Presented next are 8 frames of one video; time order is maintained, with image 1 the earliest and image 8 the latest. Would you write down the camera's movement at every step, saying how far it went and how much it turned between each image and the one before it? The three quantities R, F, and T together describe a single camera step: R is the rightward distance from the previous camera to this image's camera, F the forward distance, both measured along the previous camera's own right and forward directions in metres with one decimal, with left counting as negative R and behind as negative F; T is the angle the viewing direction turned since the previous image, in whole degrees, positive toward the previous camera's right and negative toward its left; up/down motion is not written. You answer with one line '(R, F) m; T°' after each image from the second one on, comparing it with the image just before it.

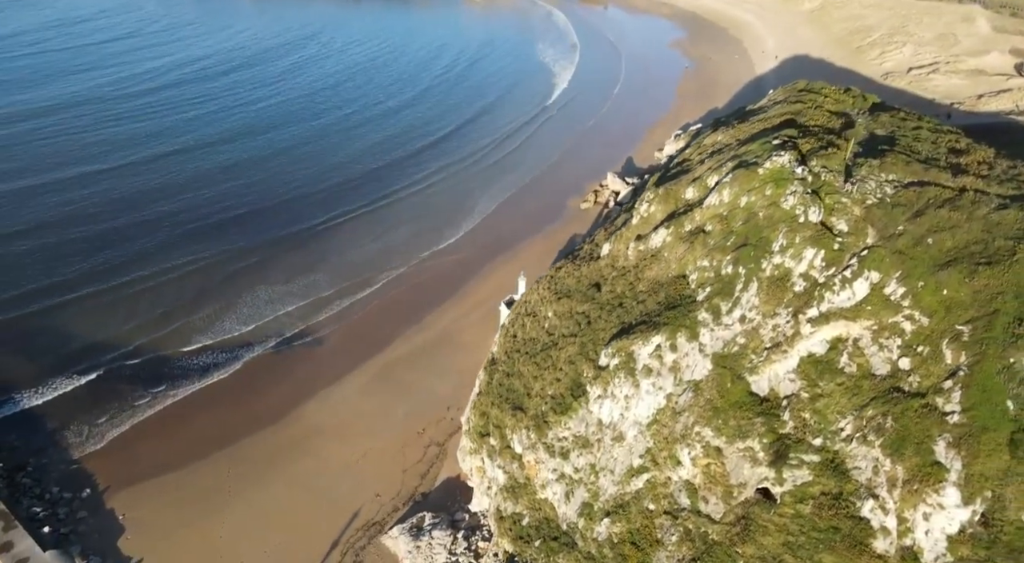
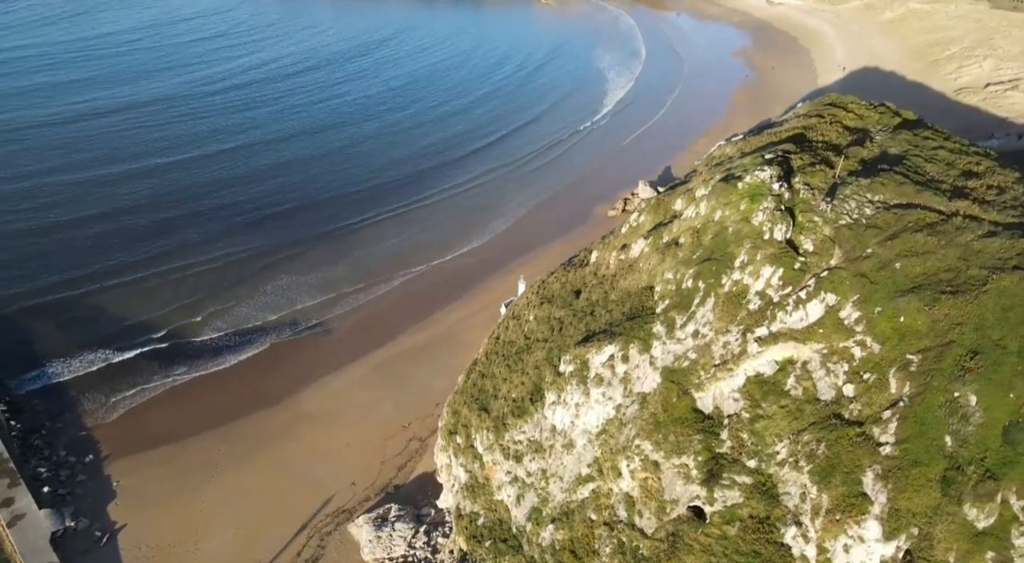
(+3.6, -0.2) m; -6°
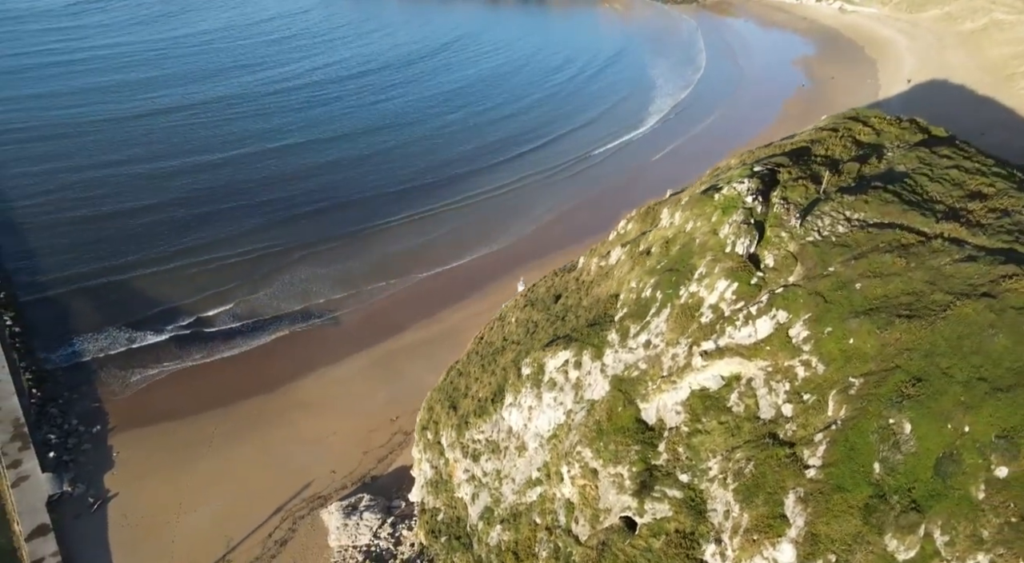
(+3.3, -0.1) m; -6°
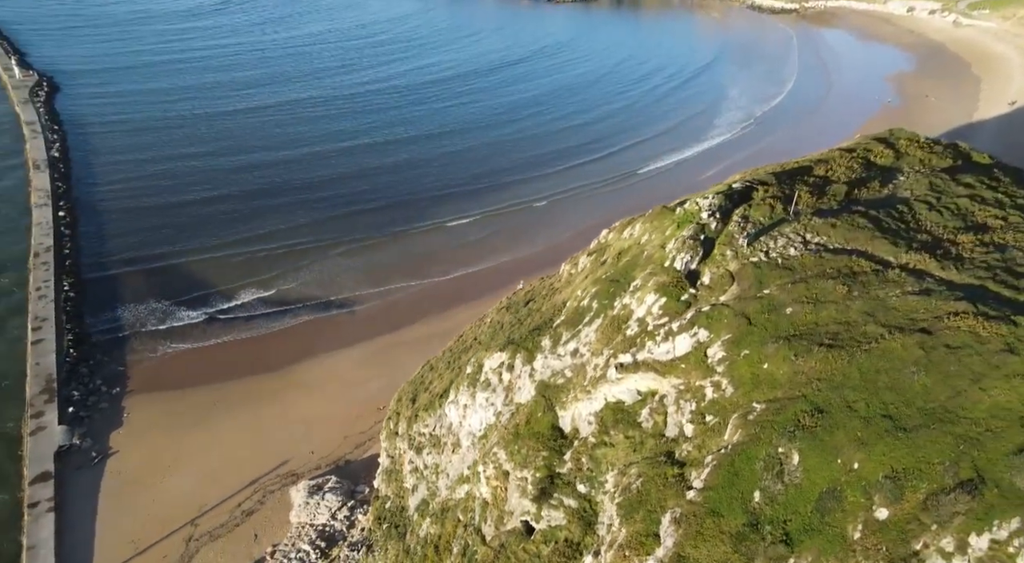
(+4.7, -0.1) m; -8°
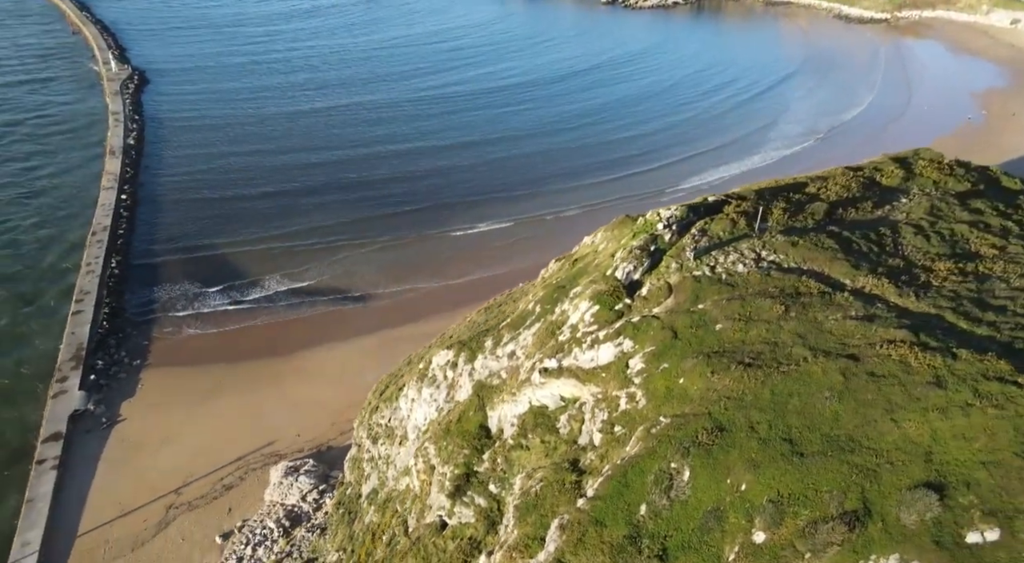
(+4.0, -0.1) m; -7°
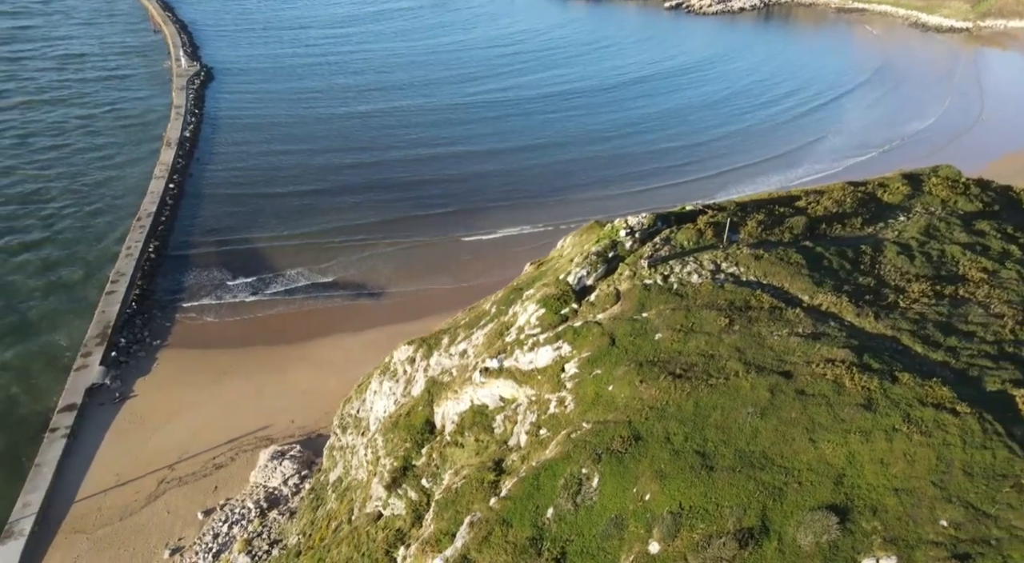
(+3.2, -0.1) m; -5°
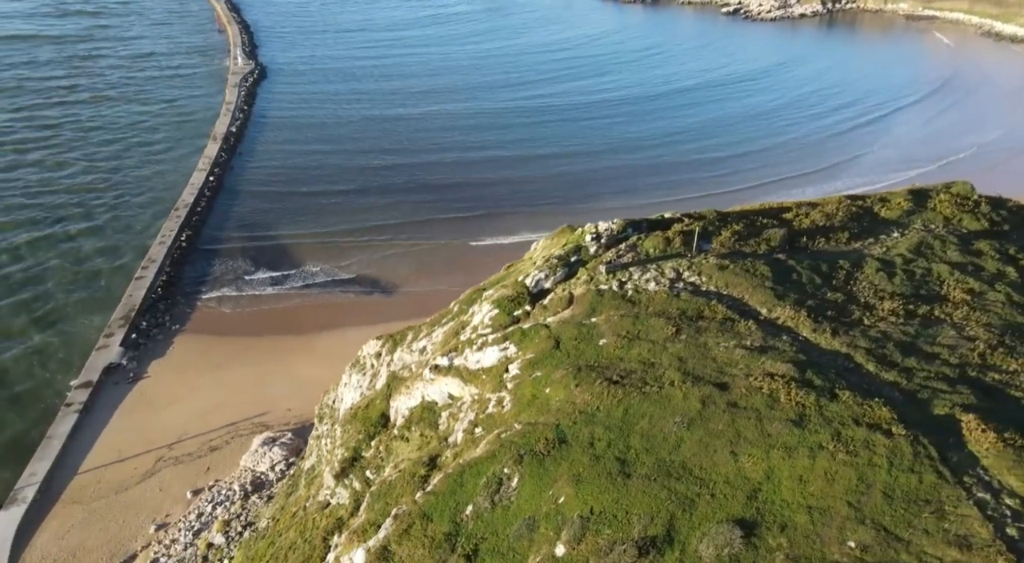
(+2.8, -0.1) m; -5°
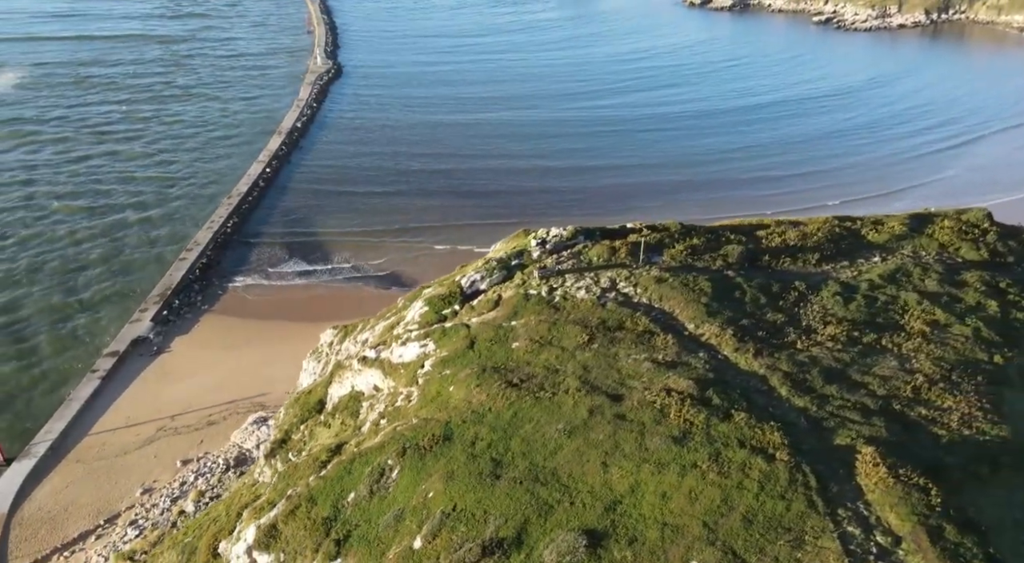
(+4.3, 0.0) m; -7°
